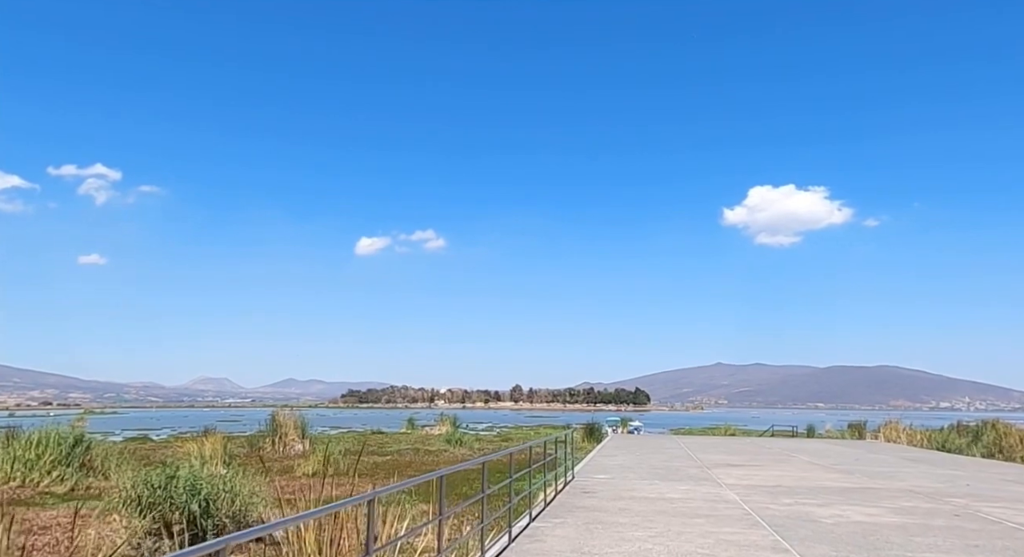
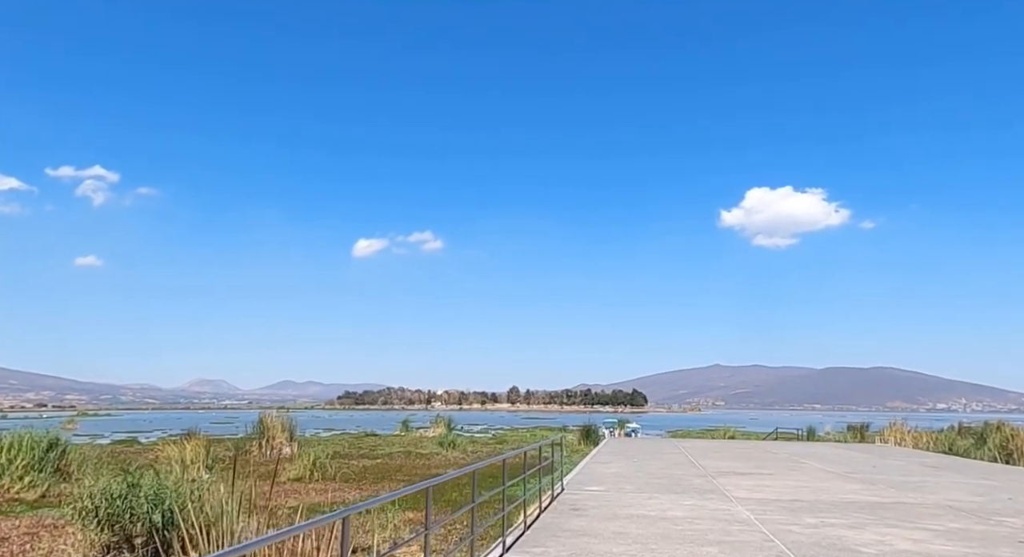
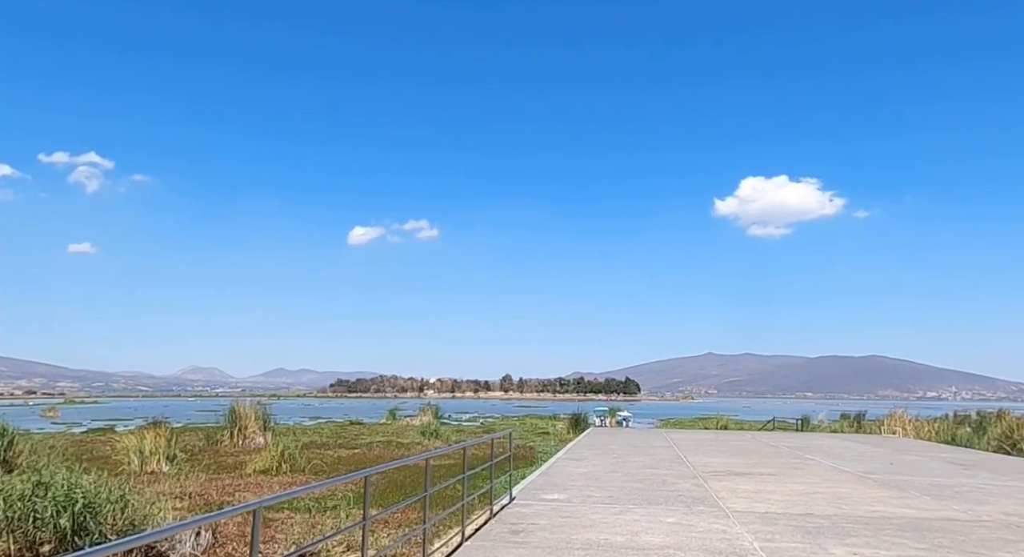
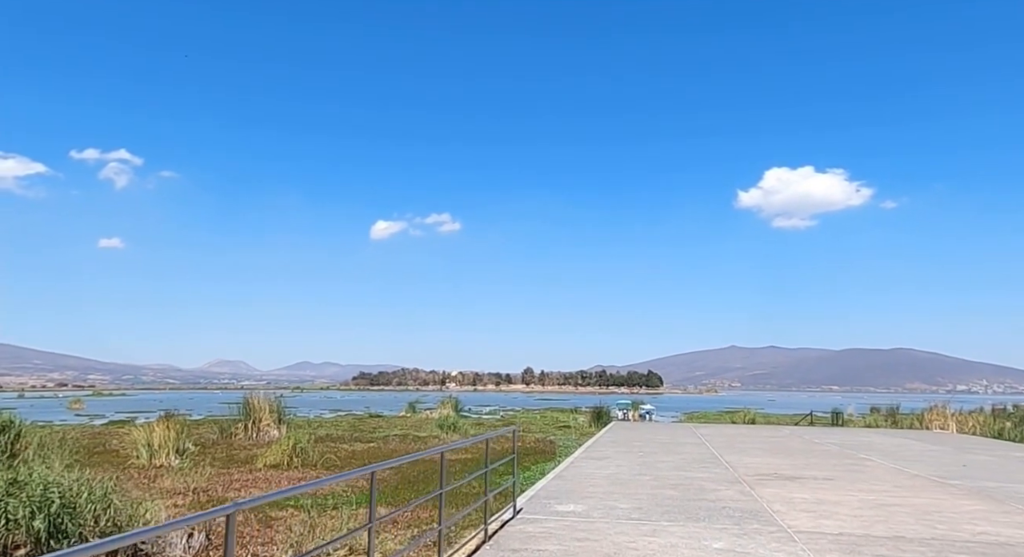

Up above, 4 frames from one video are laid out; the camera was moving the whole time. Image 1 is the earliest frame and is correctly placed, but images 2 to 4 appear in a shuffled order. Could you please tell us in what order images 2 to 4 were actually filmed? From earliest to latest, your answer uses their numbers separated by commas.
2, 3, 4
